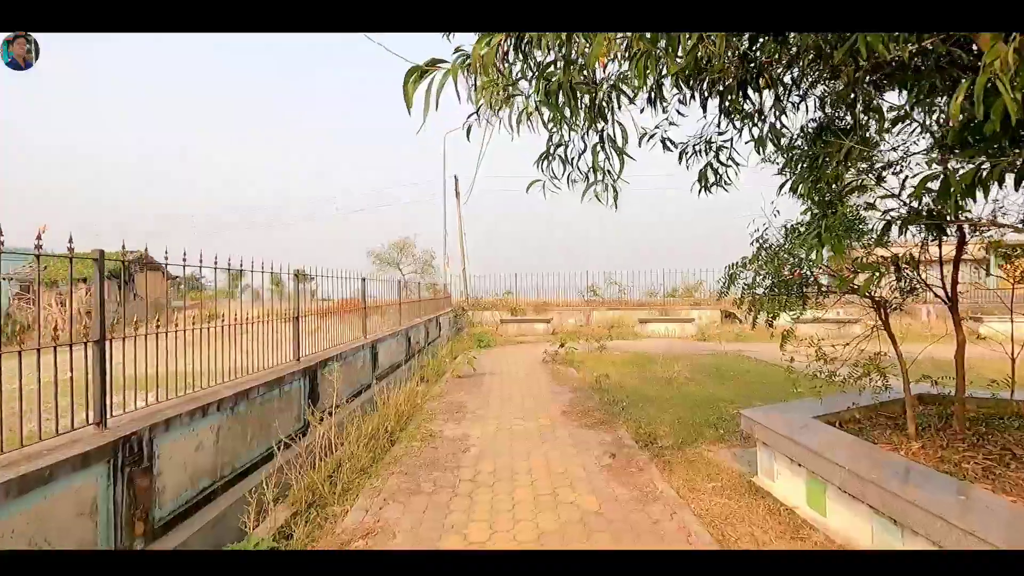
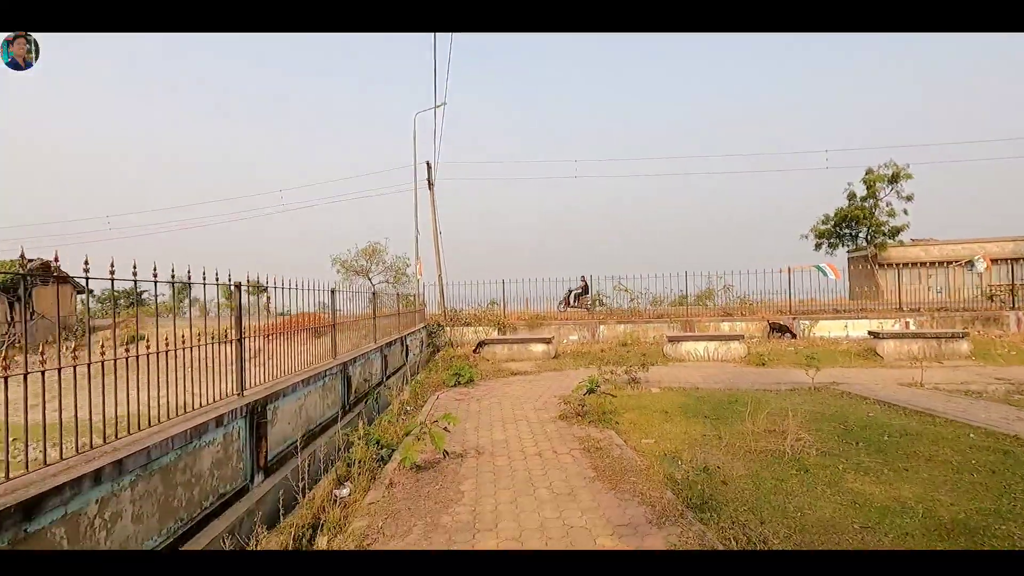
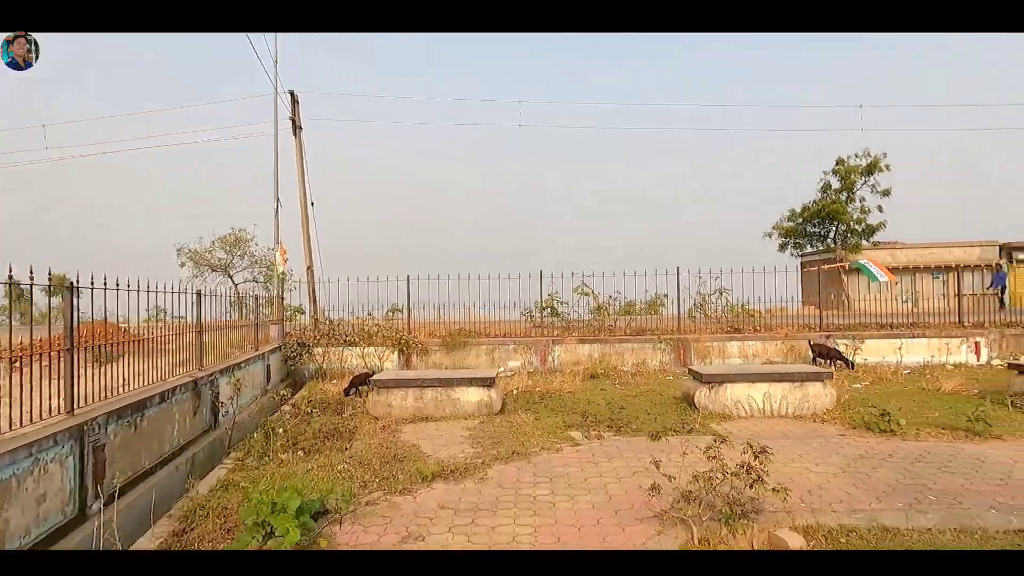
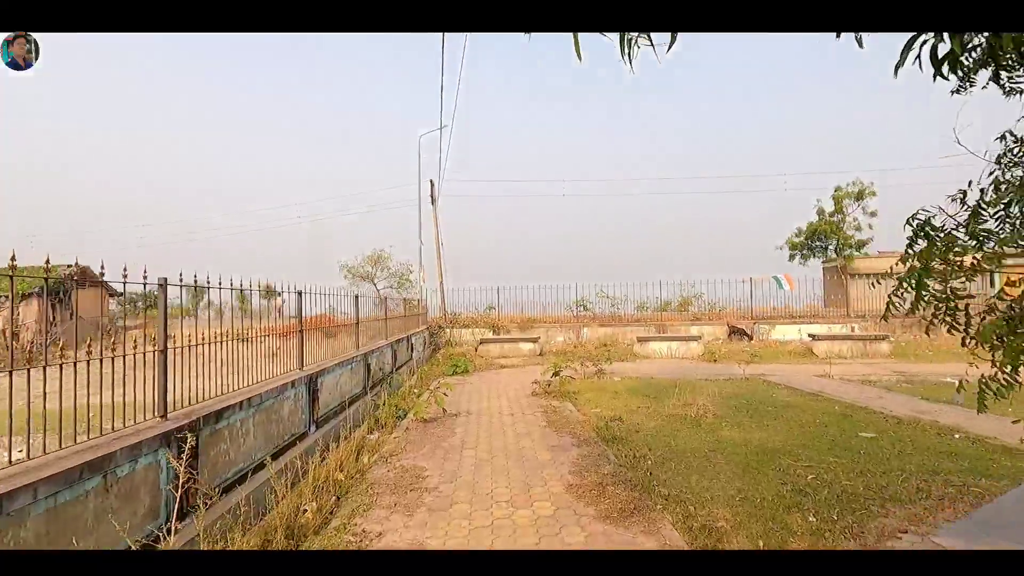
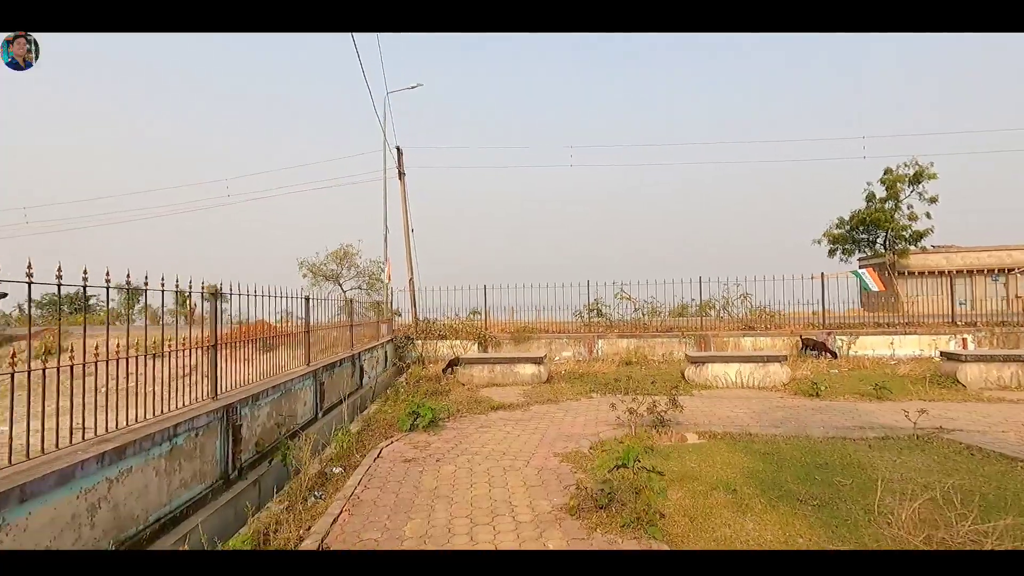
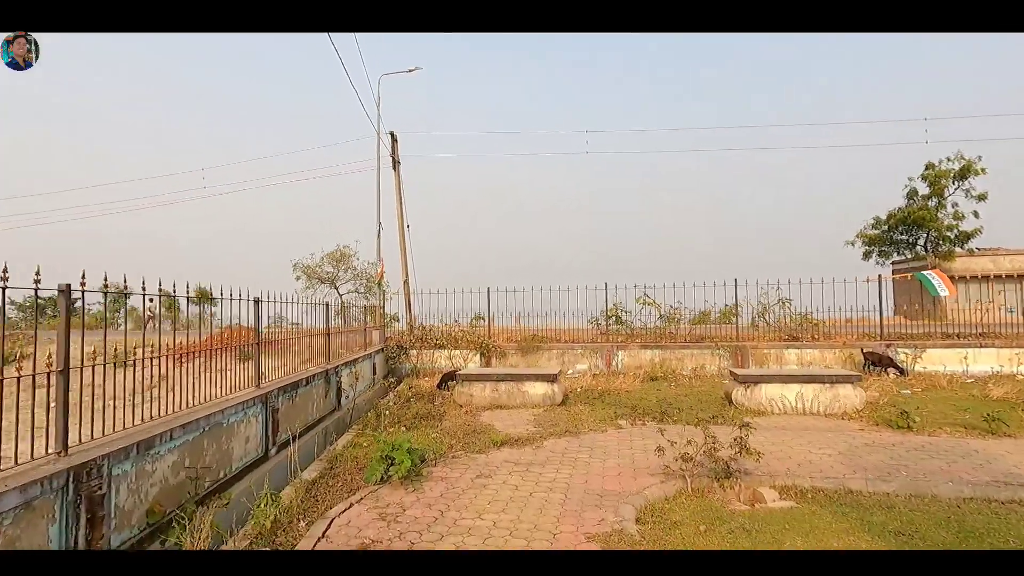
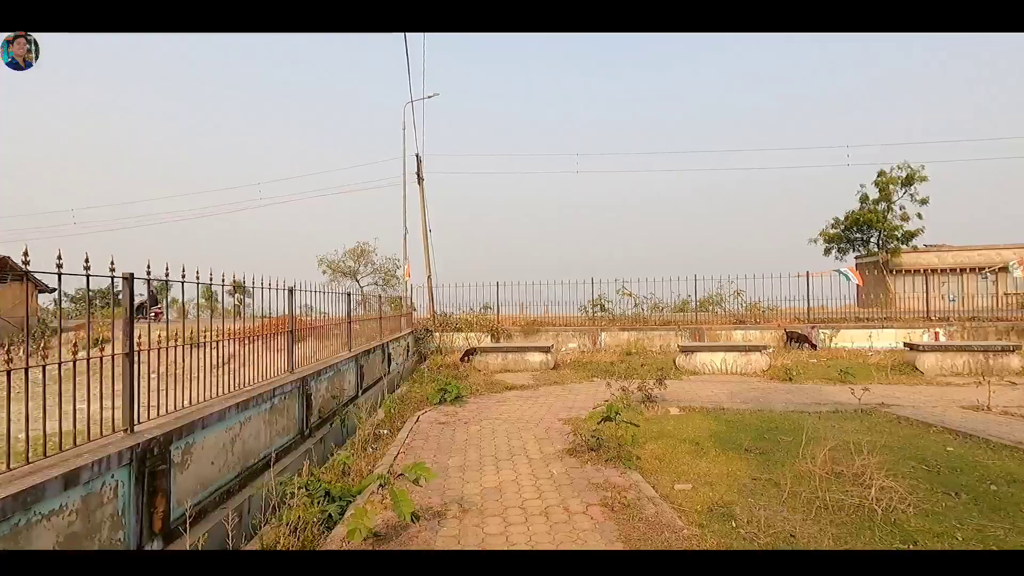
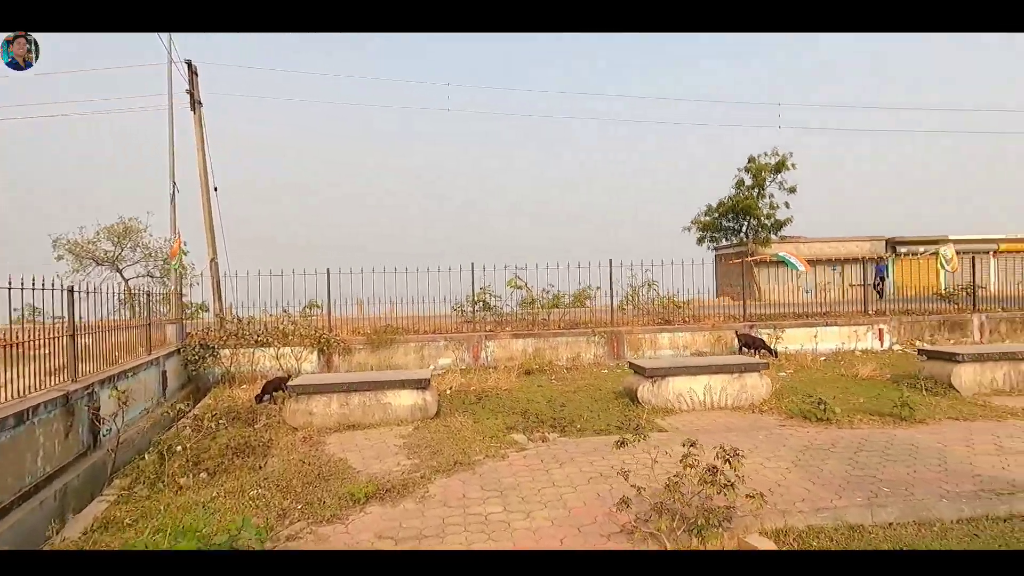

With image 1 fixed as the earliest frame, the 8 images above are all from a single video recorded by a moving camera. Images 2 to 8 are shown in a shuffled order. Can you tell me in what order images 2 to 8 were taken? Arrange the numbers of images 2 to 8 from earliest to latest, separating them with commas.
4, 2, 7, 5, 6, 3, 8
